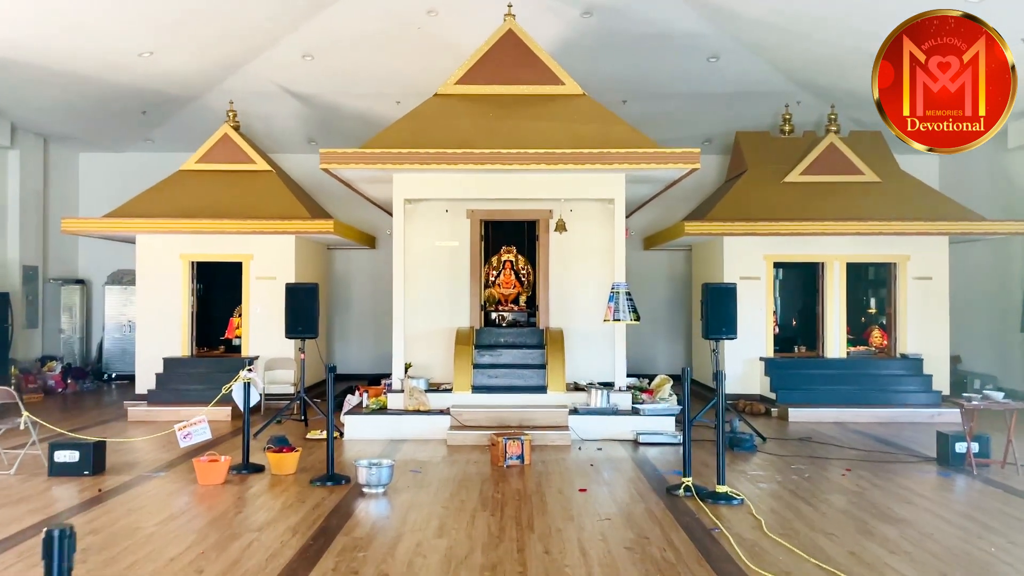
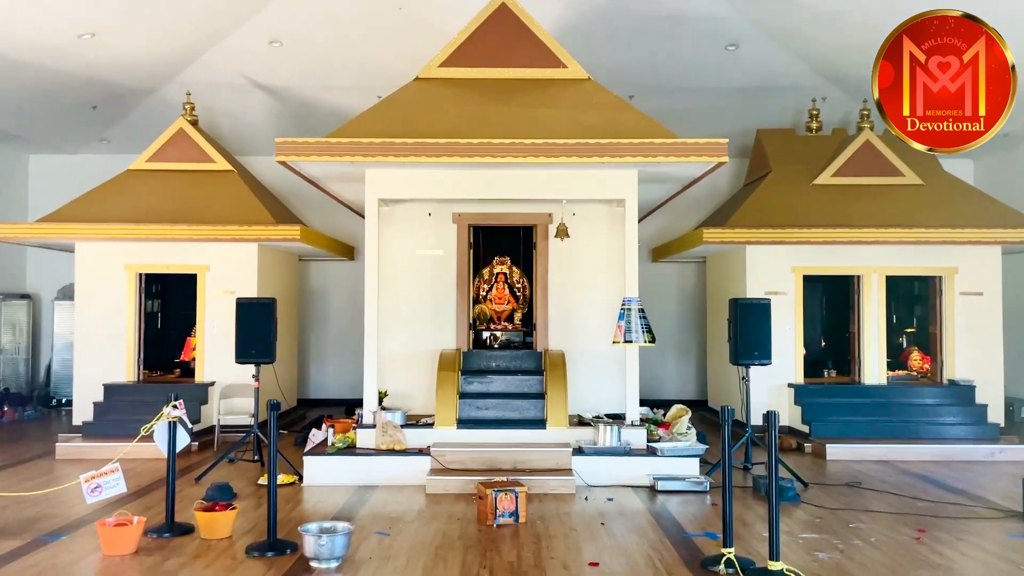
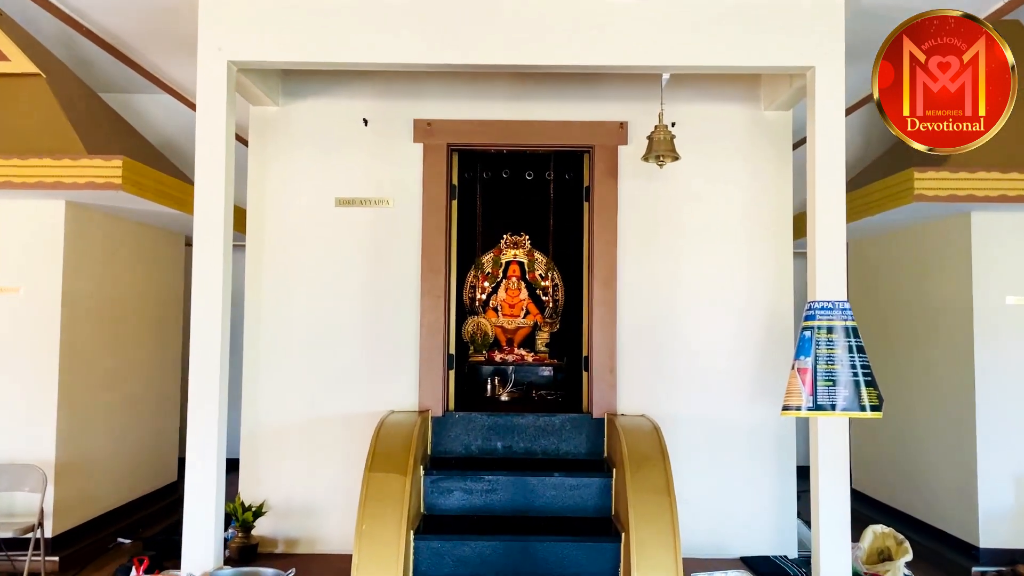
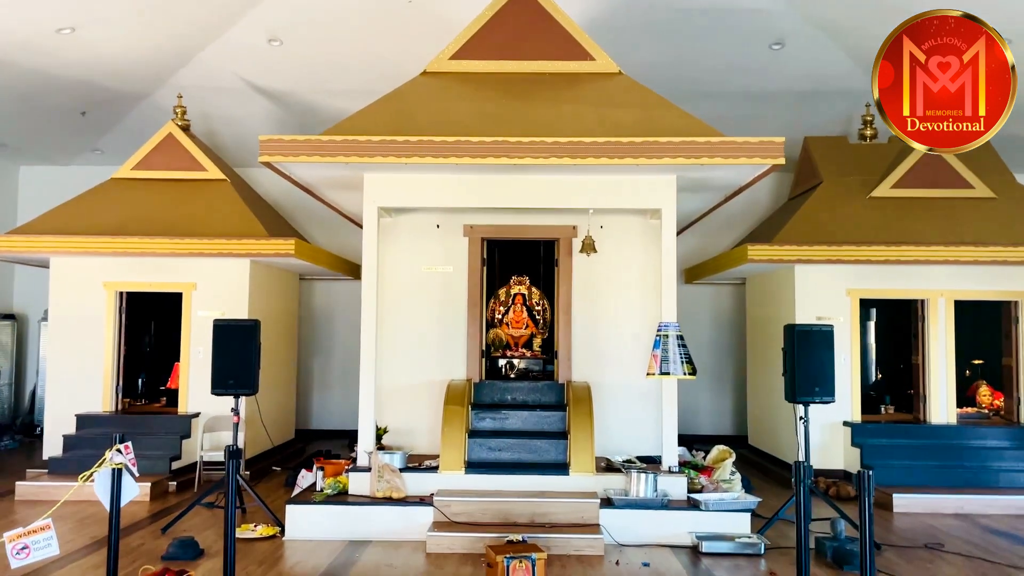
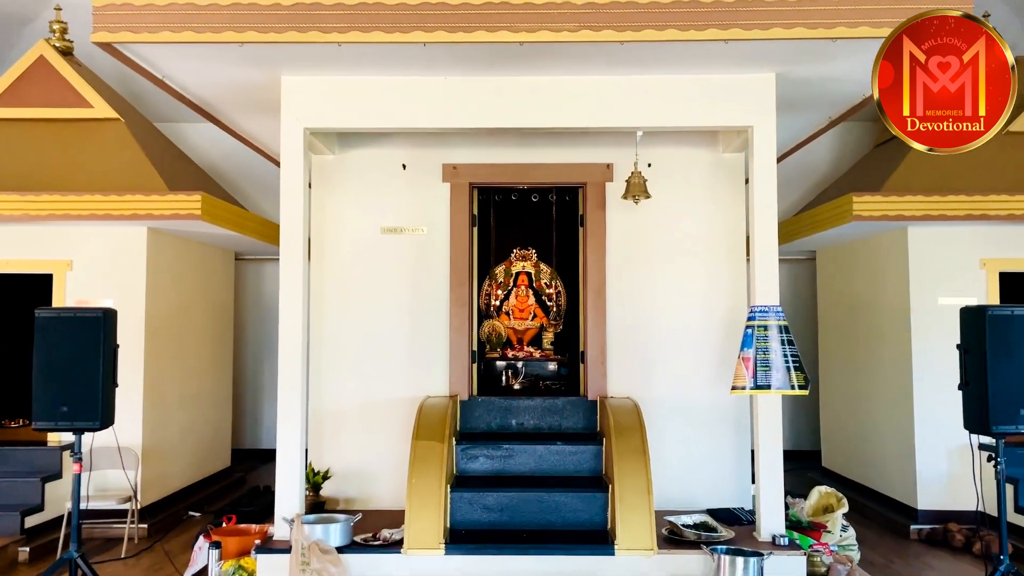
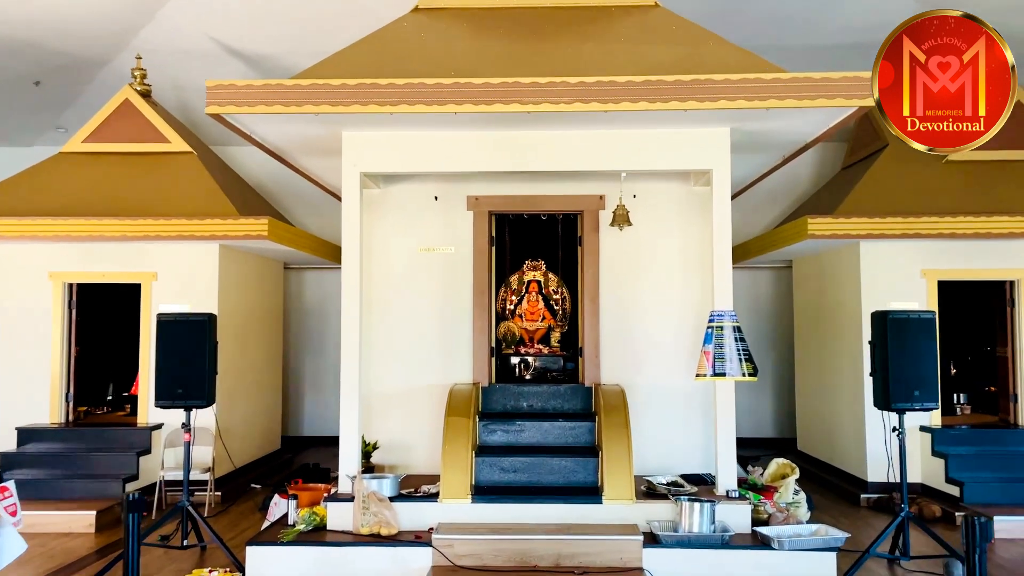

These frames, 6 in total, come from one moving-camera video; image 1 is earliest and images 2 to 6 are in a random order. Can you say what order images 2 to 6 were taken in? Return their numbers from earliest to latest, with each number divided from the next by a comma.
2, 4, 6, 5, 3
